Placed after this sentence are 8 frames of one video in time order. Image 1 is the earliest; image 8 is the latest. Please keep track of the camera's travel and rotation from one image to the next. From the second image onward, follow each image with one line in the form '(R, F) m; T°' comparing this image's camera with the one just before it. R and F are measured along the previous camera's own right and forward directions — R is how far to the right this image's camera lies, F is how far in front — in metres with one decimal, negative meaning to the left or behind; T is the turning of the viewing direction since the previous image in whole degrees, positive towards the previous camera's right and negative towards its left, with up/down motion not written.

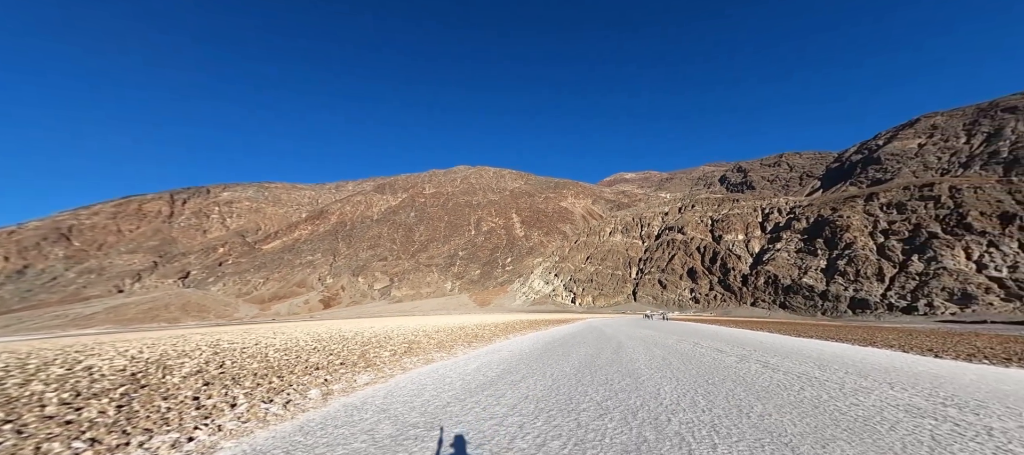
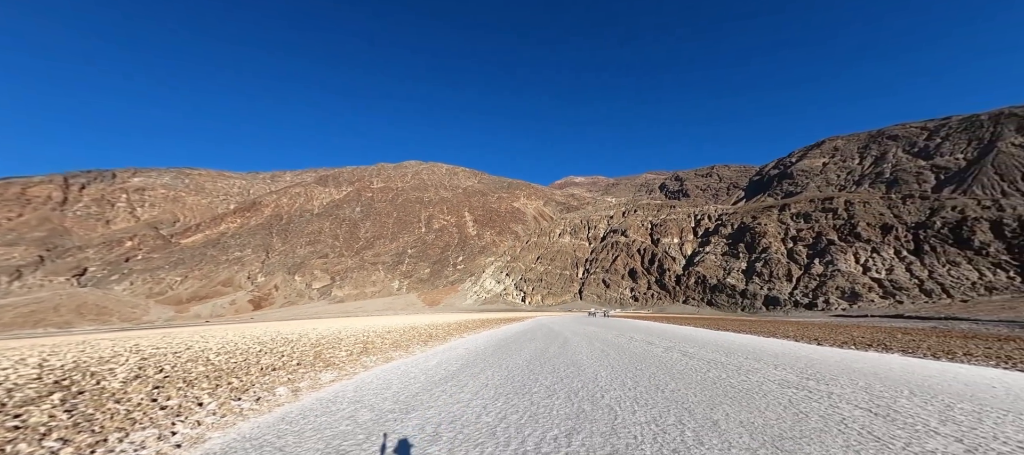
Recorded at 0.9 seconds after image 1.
(-0.2, -0.7) m; +8°
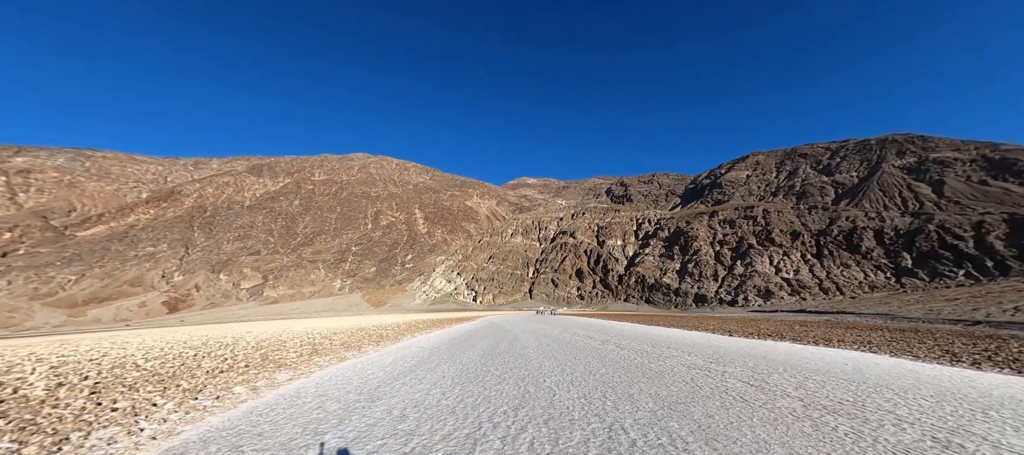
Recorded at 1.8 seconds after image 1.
(-0.1, -0.7) m; +8°
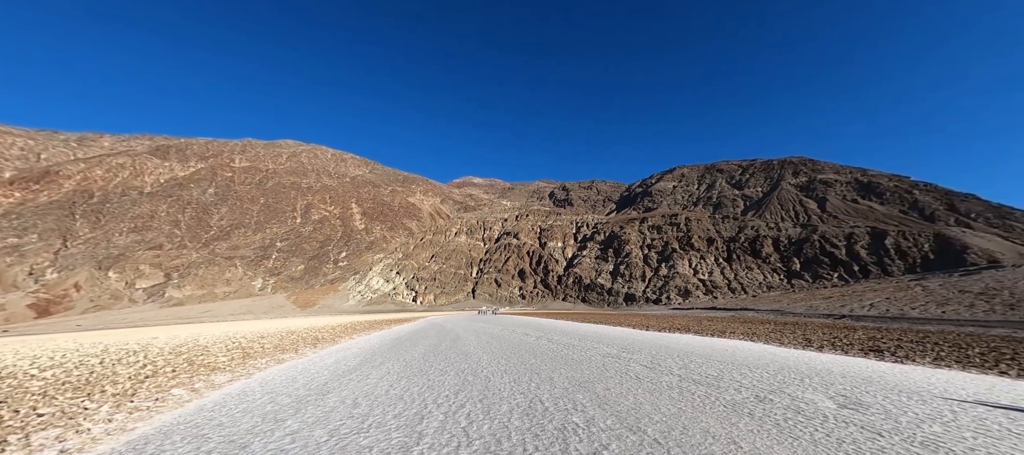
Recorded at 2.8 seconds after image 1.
(0.0, -0.9) m; +10°
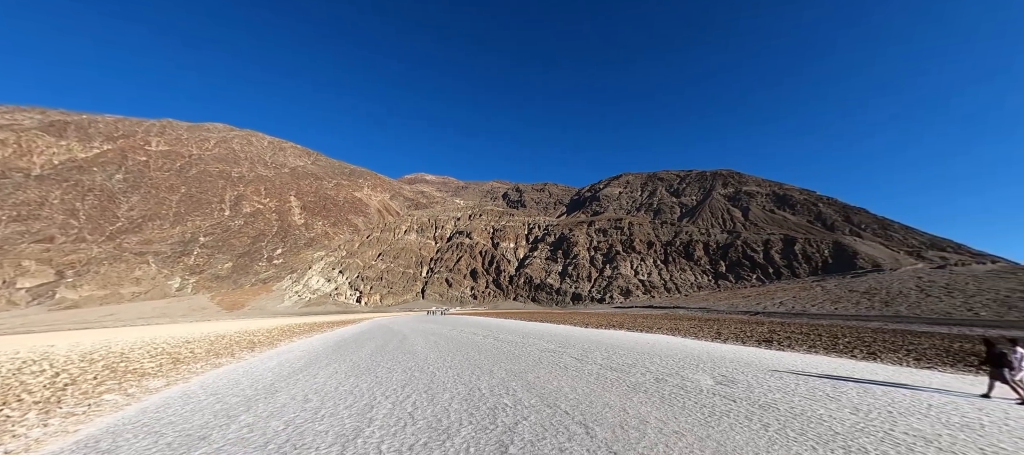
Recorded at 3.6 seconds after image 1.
(+0.1, -0.8) m; +8°
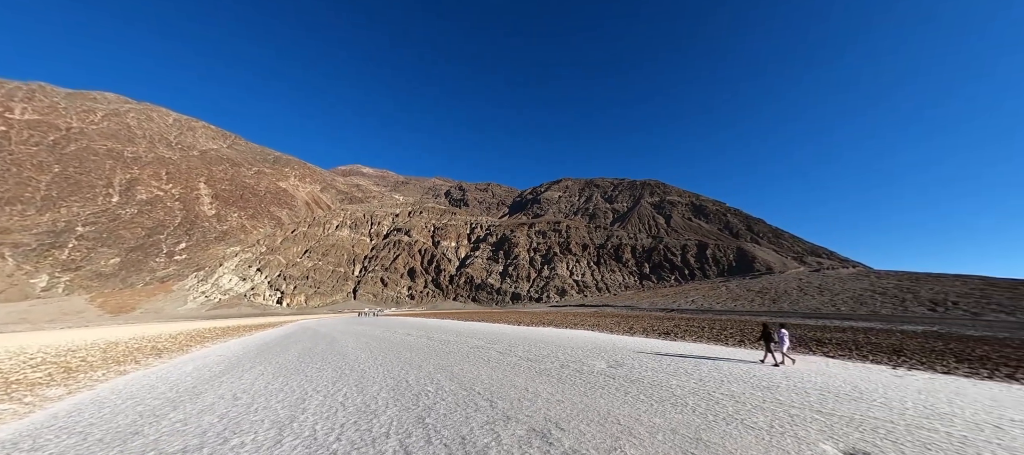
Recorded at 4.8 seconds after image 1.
(+0.2, -1.0) m; +10°
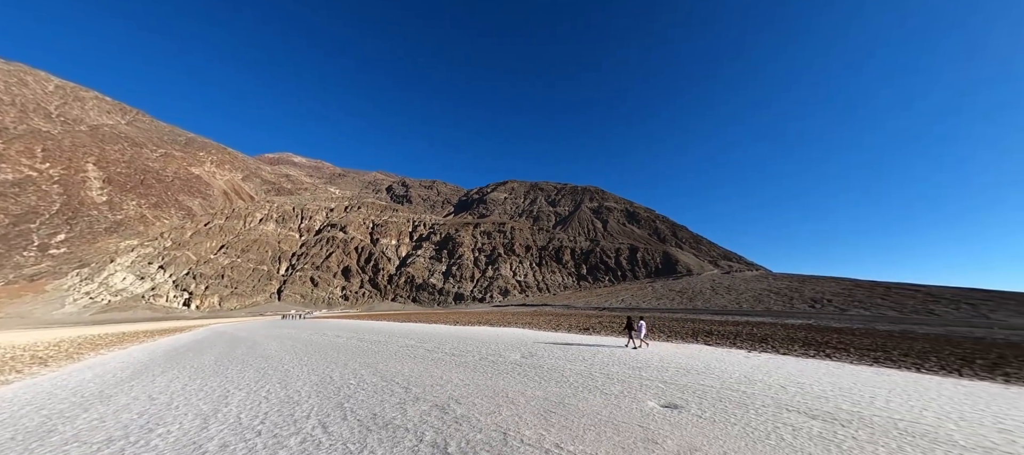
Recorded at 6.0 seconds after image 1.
(+0.5, -1.1) m; +9°
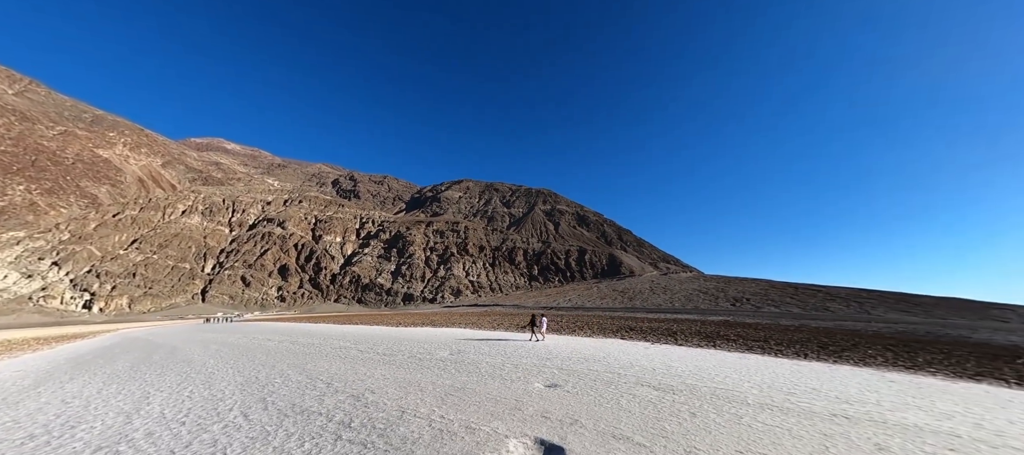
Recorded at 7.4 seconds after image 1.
(+0.8, -1.2) m; +8°
